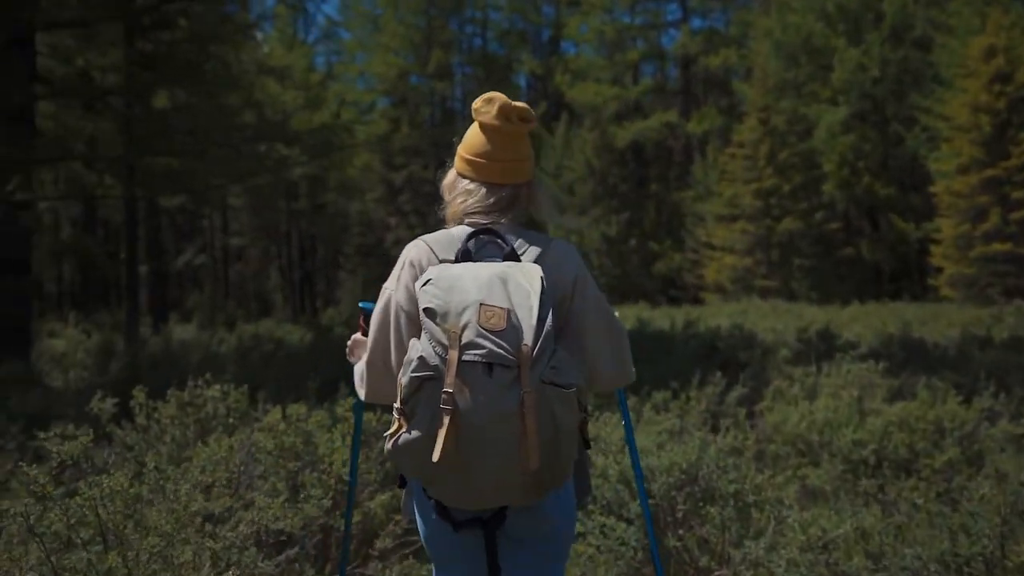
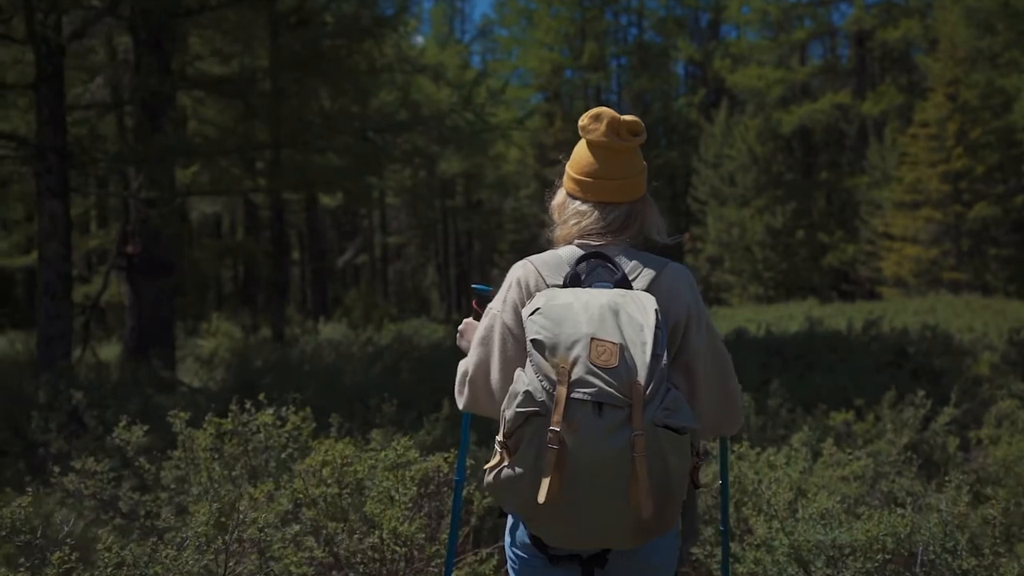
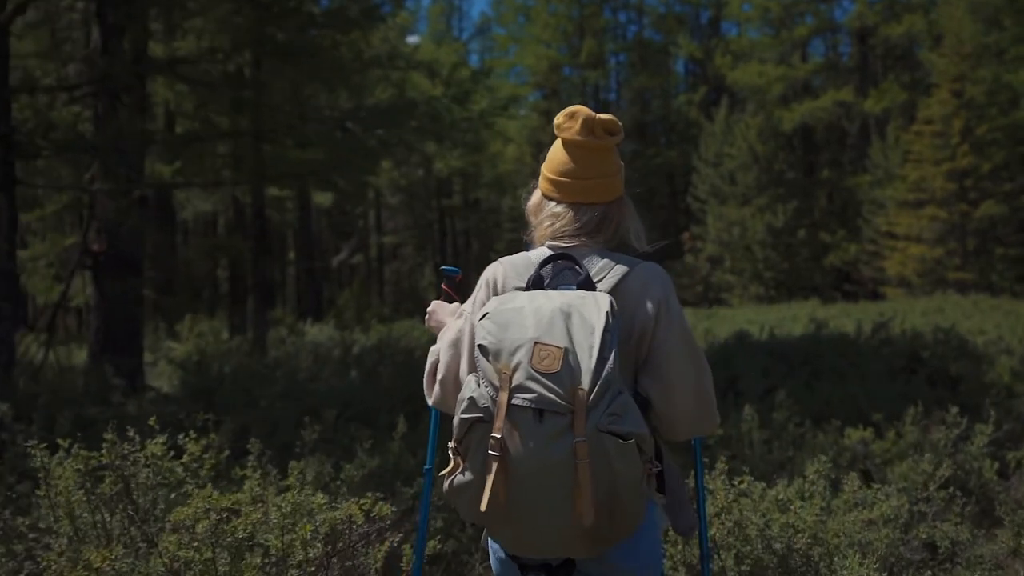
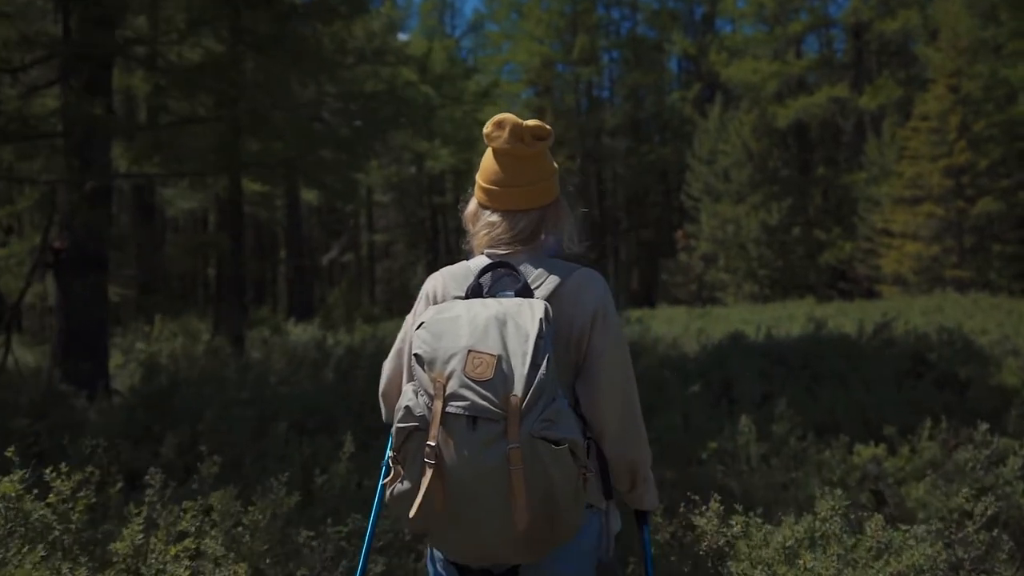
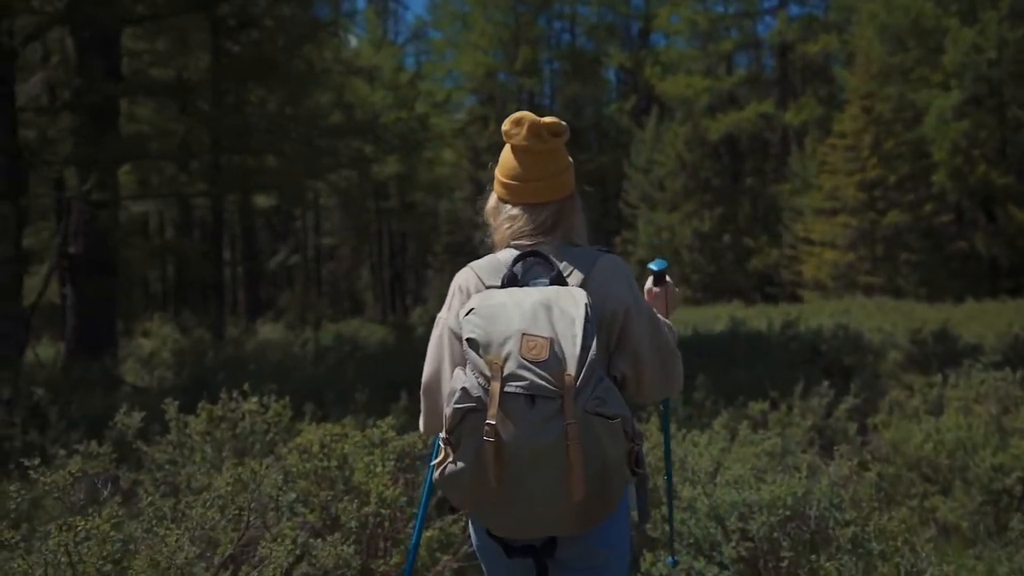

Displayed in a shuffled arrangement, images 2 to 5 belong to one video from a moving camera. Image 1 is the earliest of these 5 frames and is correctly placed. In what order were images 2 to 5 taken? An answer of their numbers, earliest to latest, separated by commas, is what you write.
5, 2, 3, 4
